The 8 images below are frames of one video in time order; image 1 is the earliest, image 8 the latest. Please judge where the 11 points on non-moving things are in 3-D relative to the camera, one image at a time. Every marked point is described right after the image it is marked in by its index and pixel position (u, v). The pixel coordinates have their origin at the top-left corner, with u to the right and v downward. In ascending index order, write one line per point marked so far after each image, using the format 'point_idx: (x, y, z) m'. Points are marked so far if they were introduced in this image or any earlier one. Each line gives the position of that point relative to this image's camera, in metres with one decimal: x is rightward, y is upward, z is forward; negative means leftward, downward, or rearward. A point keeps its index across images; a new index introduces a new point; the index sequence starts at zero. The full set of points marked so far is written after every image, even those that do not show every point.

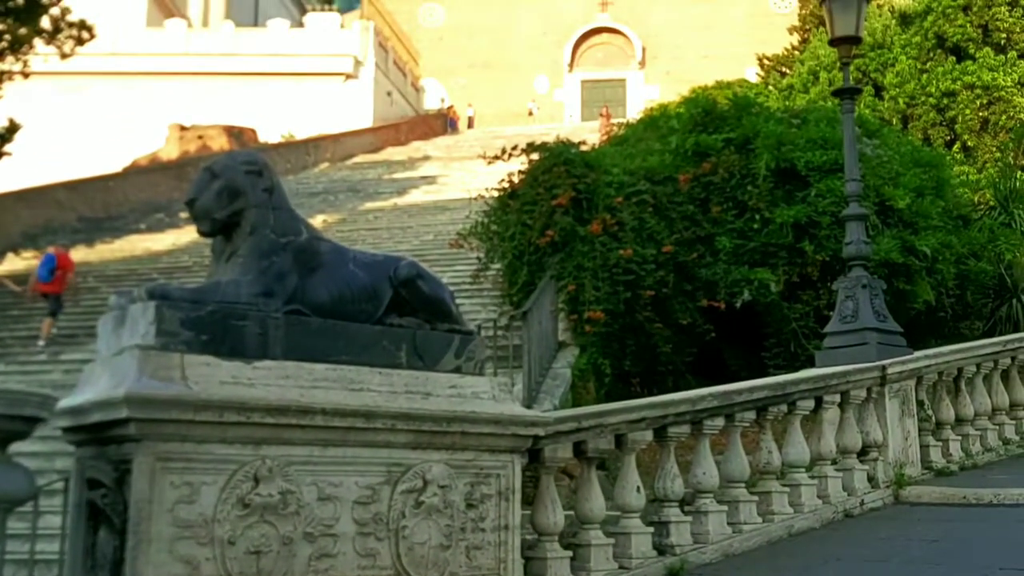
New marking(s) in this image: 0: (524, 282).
0: (+0.2, +0.1, +12.7) m
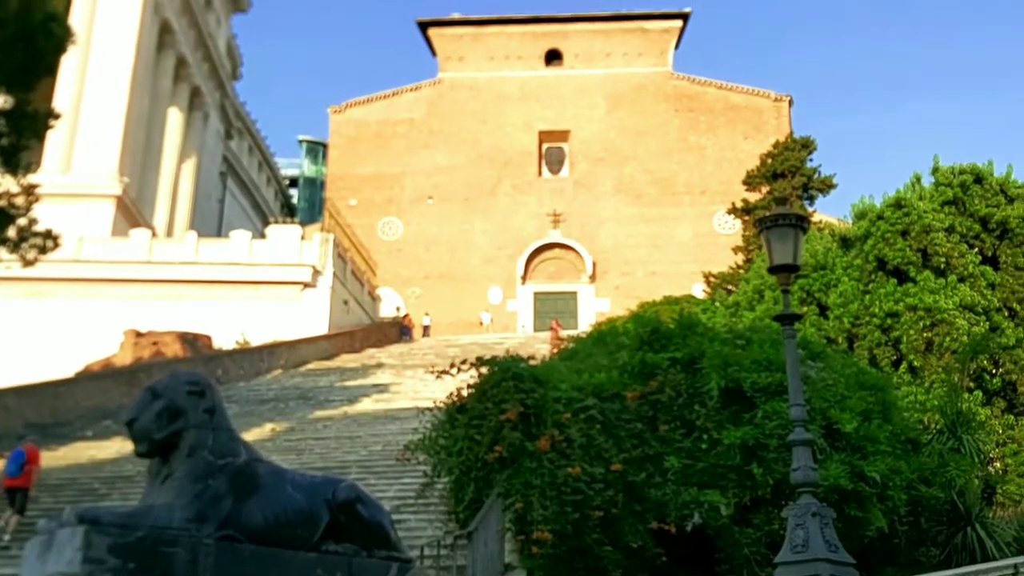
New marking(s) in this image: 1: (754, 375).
0: (-0.5, -2.6, +12.3) m
1: (+3.0, -1.1, +12.6) m
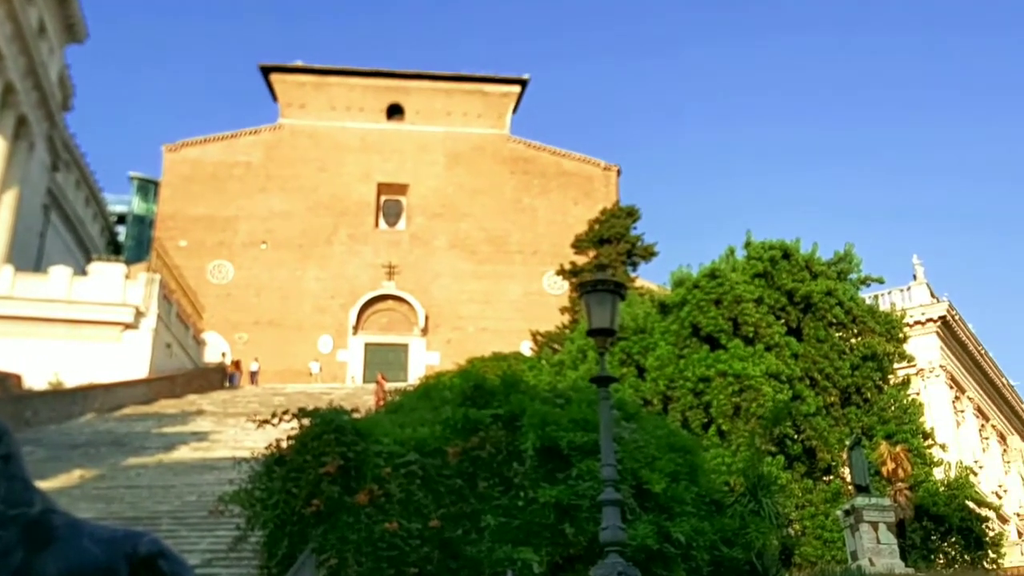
0: (-2.8, -3.2, +11.9) m
1: (+0.8, -1.9, +12.8) m
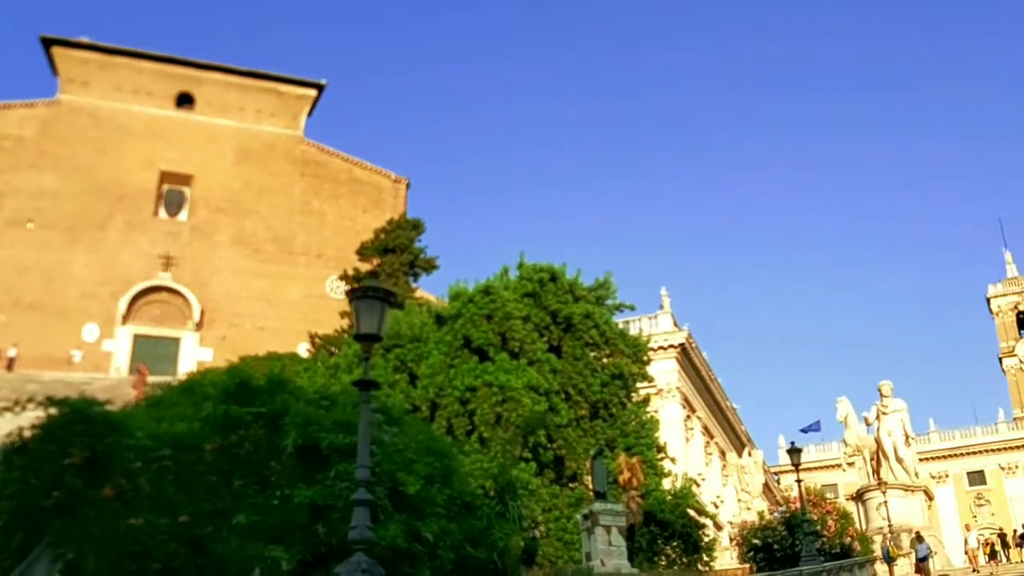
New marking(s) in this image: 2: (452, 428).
0: (-5.7, -3.0, +11.5) m
1: (-2.3, -1.9, +13.1) m
2: (-1.2, -2.8, +20.0) m
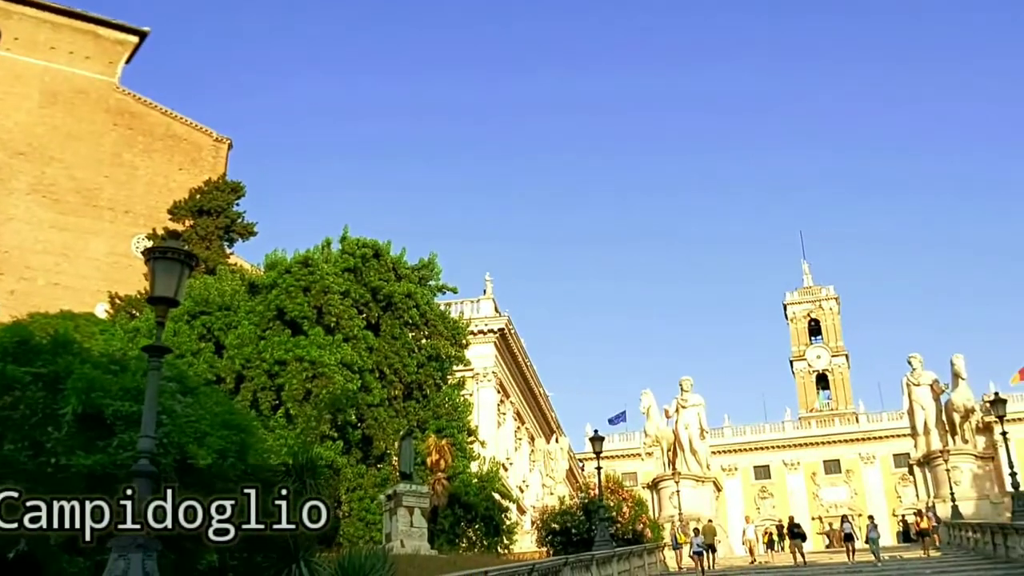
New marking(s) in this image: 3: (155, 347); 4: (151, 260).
0: (-7.9, -2.3, +10.2) m
1: (-4.8, -1.4, +12.3) m
2: (-4.9, -2.2, +19.3) m
3: (-3.8, -0.6, +10.8) m
4: (-3.9, +0.3, +10.8) m
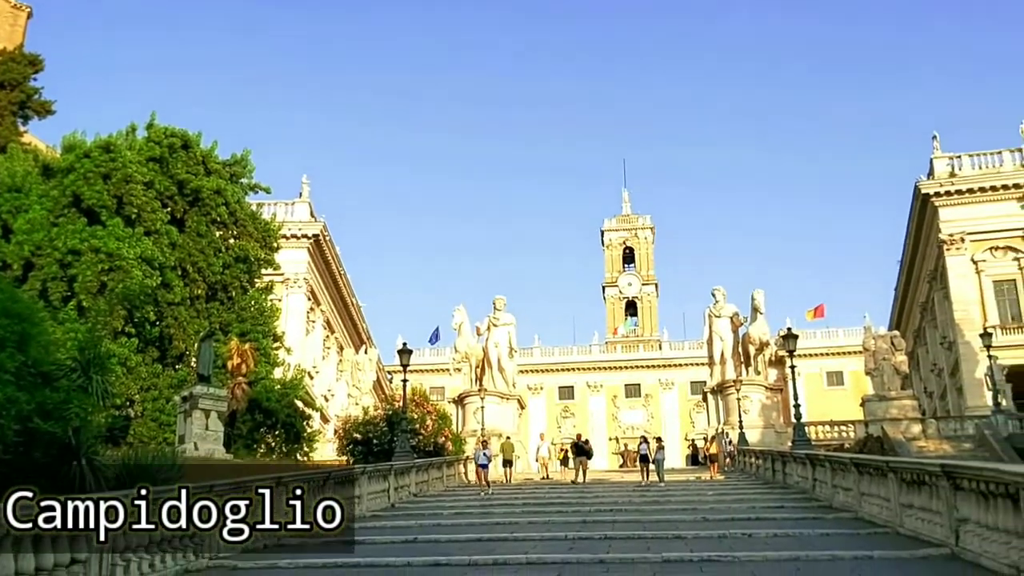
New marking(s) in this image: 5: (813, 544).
0: (-9.9, -0.8, +8.7) m
1: (-7.1, +0.1, +11.3) m
2: (-8.3, -0.1, +18.2) m
3: (-5.8, +0.6, +9.8) m
4: (-5.9, +1.6, +9.7) m
5: (+4.0, -3.3, +13.0) m
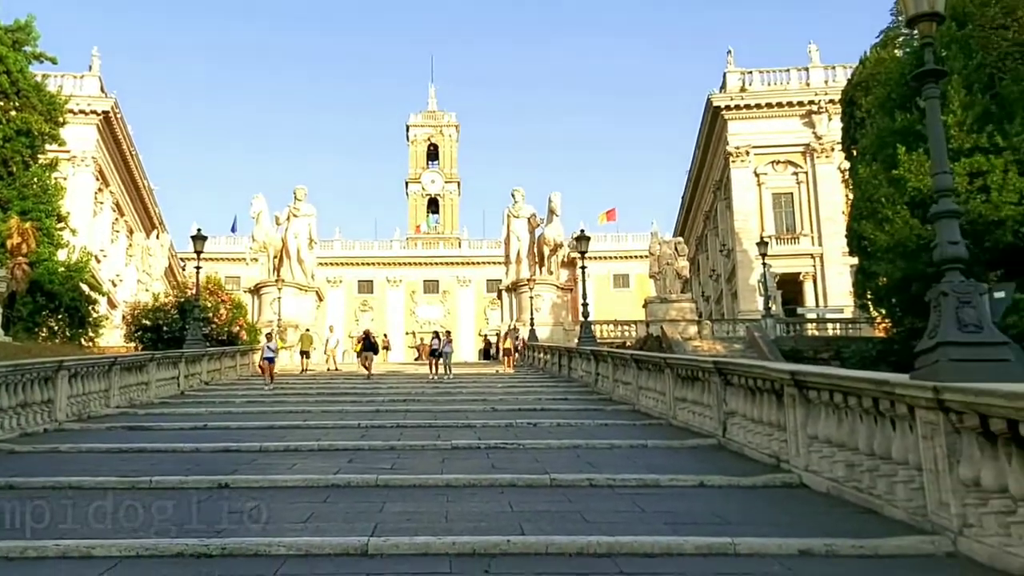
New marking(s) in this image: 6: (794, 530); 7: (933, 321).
0: (-11.5, +0.5, +6.9) m
1: (-9.2, +1.5, +9.9) m
2: (-11.7, +2.2, +16.4) m
3: (-7.7, +1.9, +8.6) m
4: (-7.6, +2.8, +8.4) m
5: (+1.1, -2.1, +14.1) m
6: (+2.1, -1.8, +7.5) m
7: (+3.3, -0.3, +7.9) m
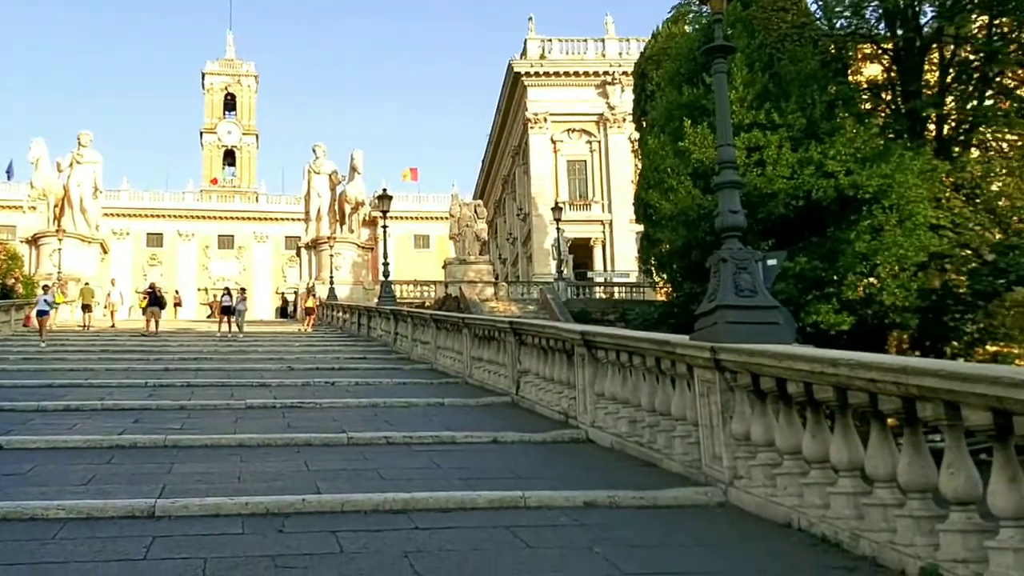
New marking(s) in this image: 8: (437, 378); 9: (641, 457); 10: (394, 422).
0: (-12.7, +1.0, +4.6) m
1: (-10.9, +2.1, +7.9) m
2: (-14.7, +3.1, +13.7) m
3: (-9.2, +2.4, +6.9) m
4: (-9.0, +3.3, +6.7) m
5: (-1.7, -1.5, +14.2) m
6: (+0.5, -1.5, +7.9) m
7: (+1.7, 0.0, +8.4) m
8: (-1.2, -1.4, +15.8) m
9: (+1.1, -1.5, +8.9) m
10: (-1.4, -1.5, +11.5) m
